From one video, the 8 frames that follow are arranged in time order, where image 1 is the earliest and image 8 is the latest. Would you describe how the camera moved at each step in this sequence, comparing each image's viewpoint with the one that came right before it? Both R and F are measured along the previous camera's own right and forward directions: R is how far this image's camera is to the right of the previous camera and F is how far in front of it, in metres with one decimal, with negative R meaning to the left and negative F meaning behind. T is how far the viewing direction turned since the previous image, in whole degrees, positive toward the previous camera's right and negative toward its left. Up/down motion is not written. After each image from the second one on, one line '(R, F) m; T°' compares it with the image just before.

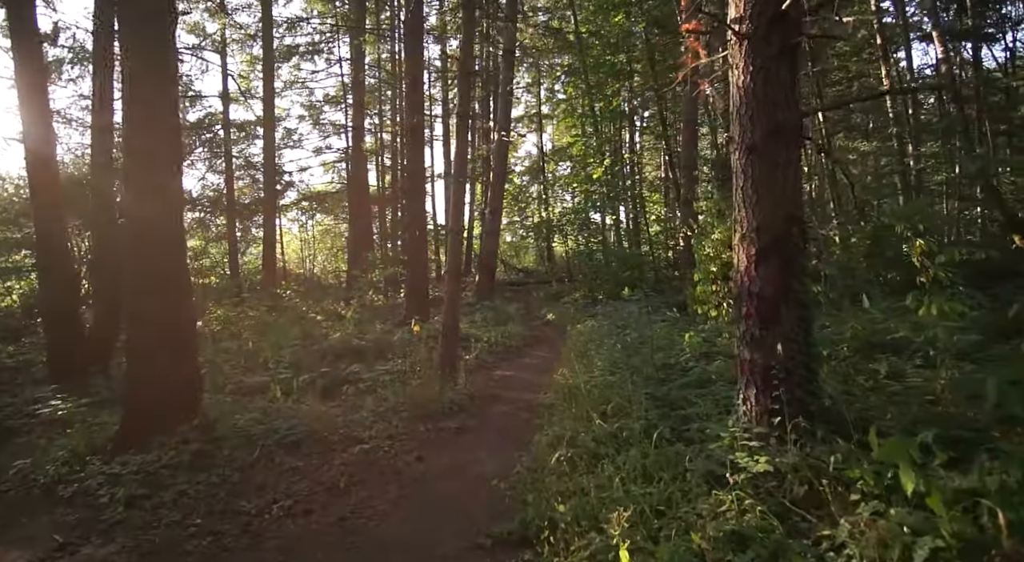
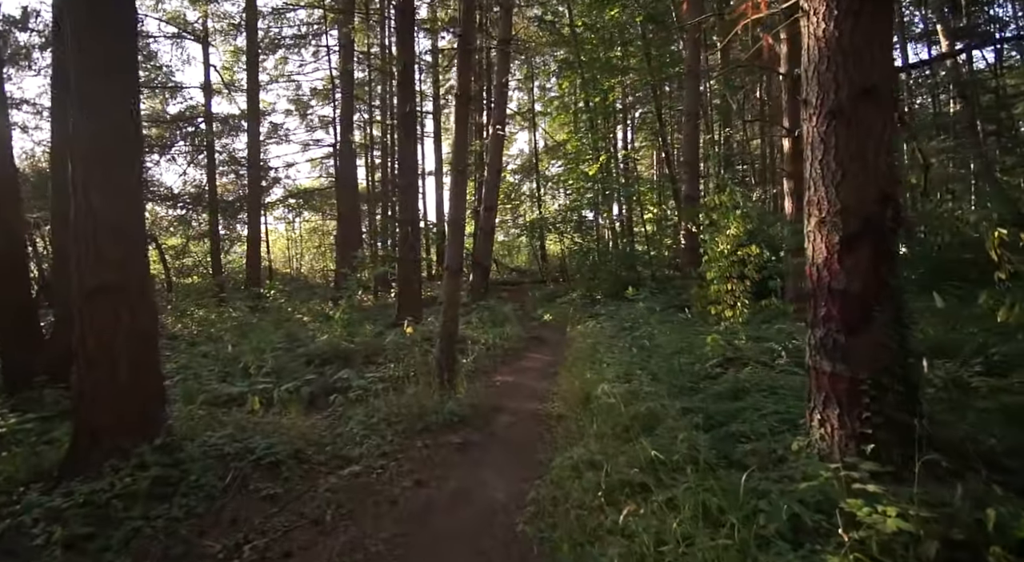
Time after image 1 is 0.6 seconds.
(-0.2, +0.7) m; +1°
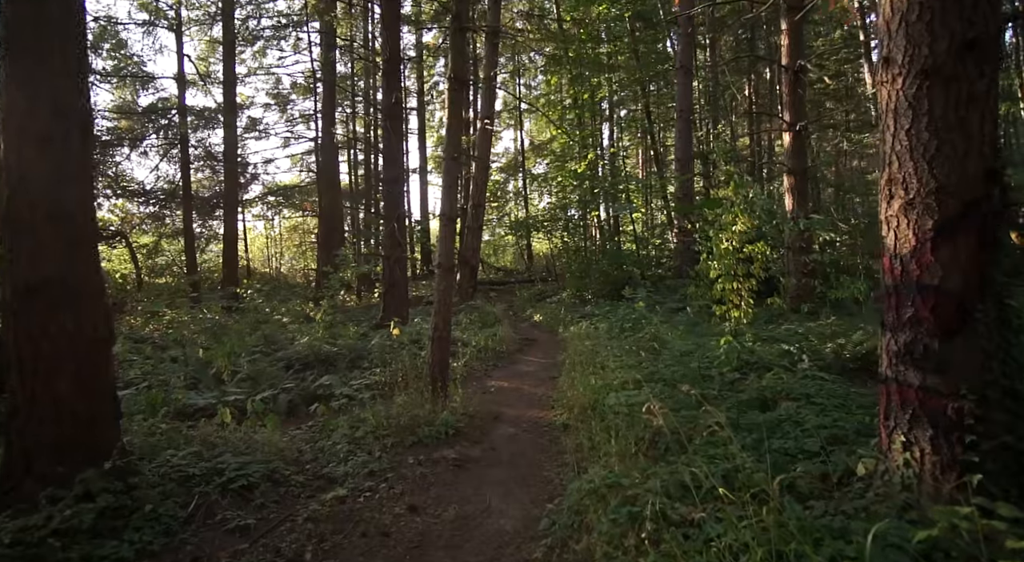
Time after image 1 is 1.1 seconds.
(-0.2, +0.6) m; +2°
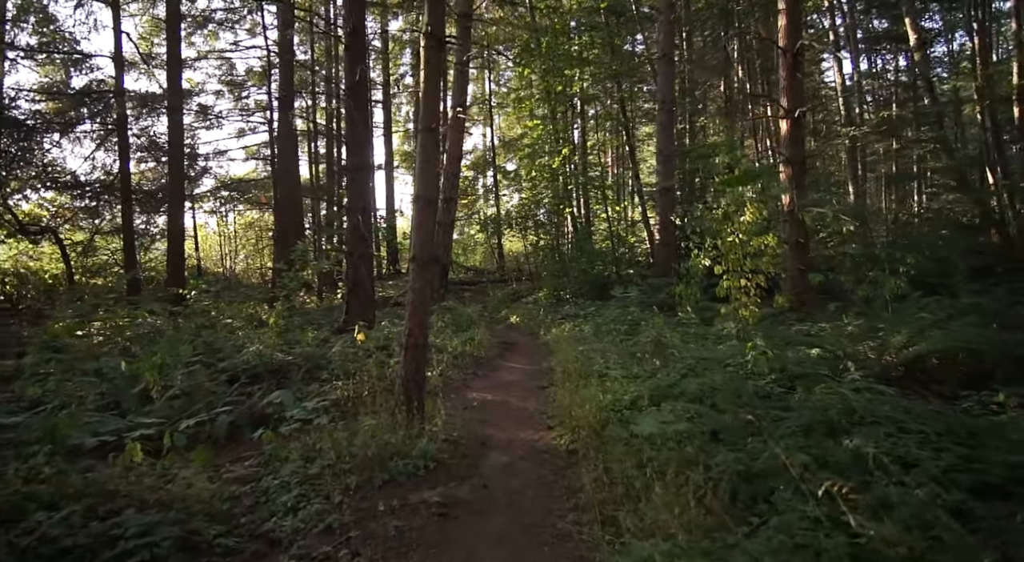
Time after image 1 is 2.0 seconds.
(-0.2, +1.1) m; +3°
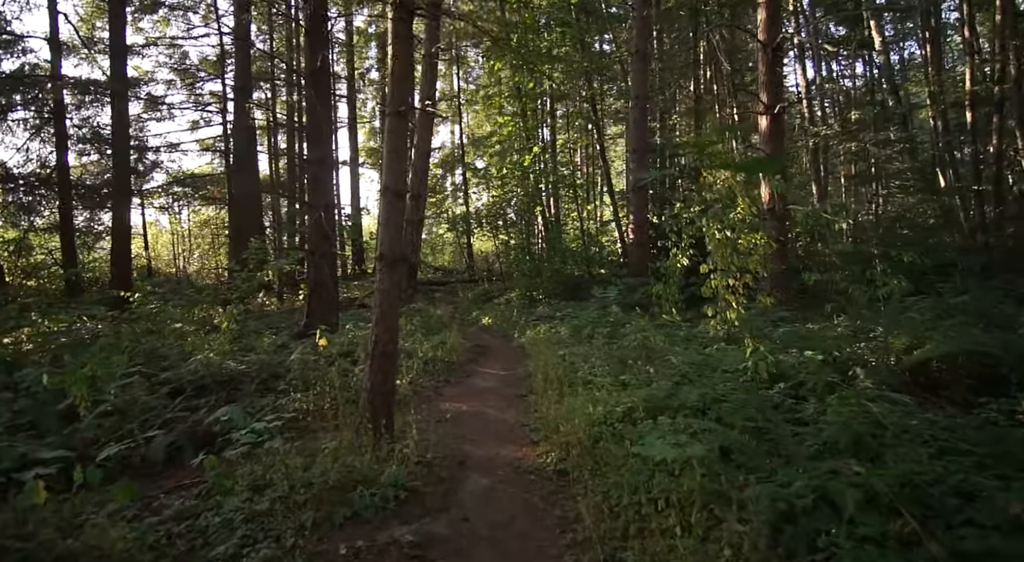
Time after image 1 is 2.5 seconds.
(-0.1, +0.6) m; +3°
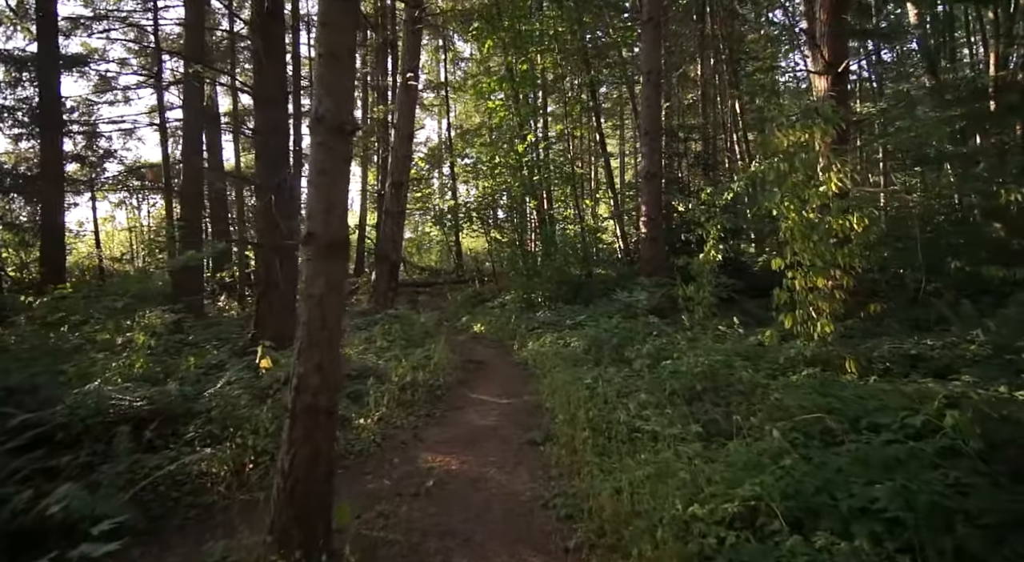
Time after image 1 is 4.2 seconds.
(-0.2, +2.2) m; +1°
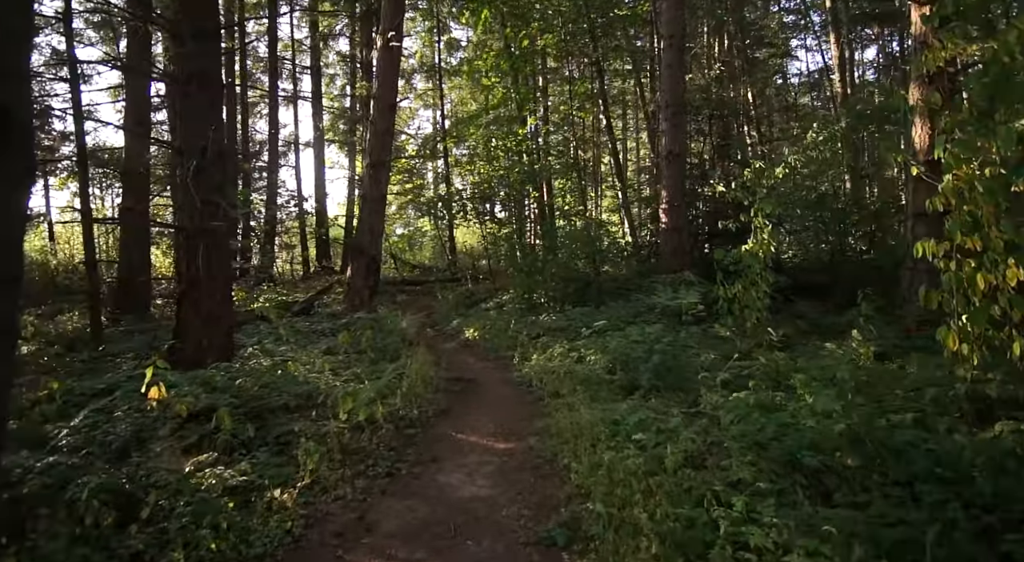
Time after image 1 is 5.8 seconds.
(0.0, +2.1) m; 0°
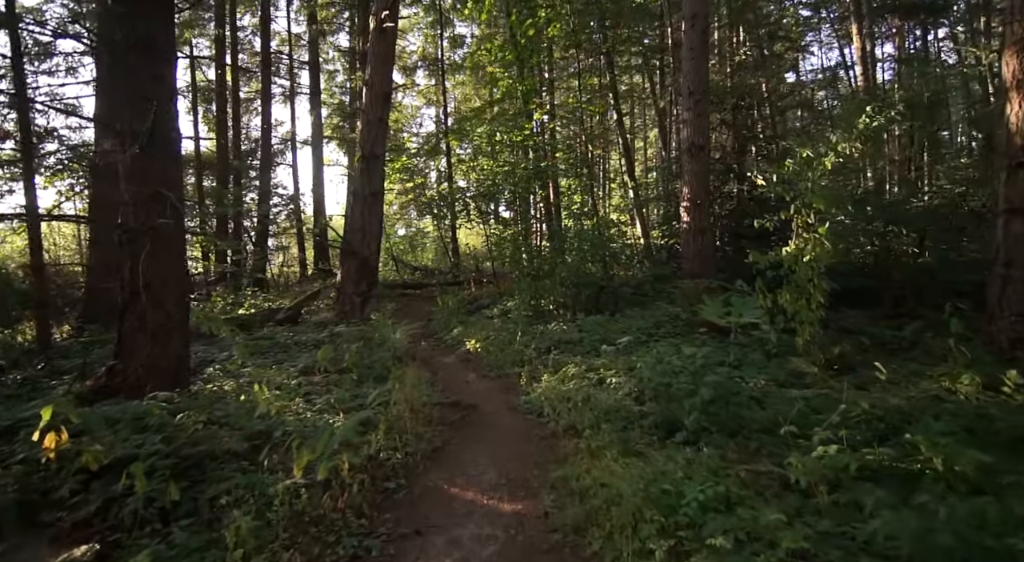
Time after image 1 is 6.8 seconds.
(0.0, +1.1) m; 0°
